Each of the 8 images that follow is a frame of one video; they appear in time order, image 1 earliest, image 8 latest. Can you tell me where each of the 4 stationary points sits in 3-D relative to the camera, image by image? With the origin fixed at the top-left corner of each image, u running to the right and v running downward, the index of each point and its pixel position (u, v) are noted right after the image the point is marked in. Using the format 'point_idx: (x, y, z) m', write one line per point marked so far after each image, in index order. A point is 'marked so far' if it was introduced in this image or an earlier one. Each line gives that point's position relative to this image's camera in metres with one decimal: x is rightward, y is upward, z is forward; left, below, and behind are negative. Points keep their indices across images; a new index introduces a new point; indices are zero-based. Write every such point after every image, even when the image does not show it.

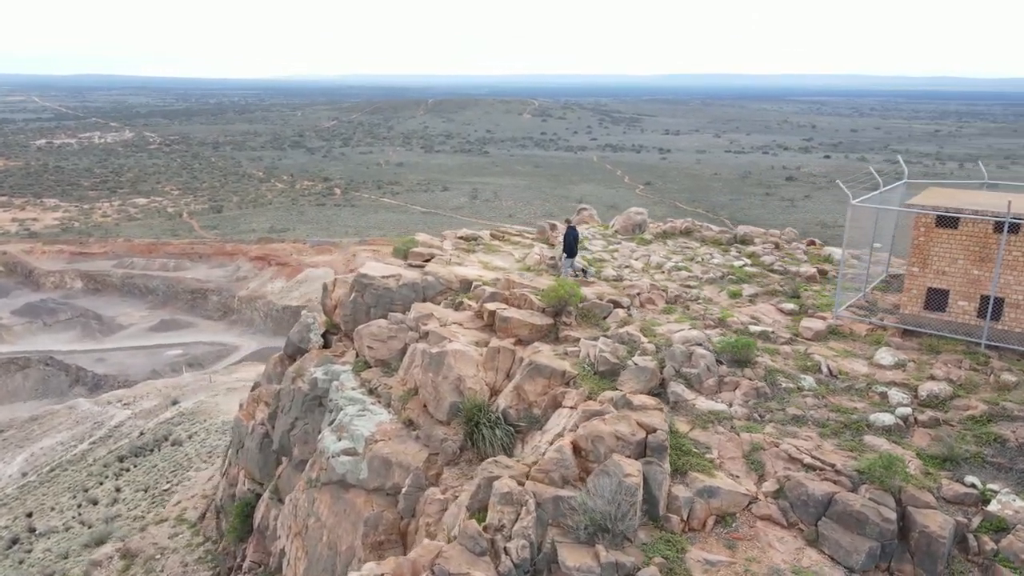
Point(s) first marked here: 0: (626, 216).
0: (+2.5, +1.6, +16.3) m
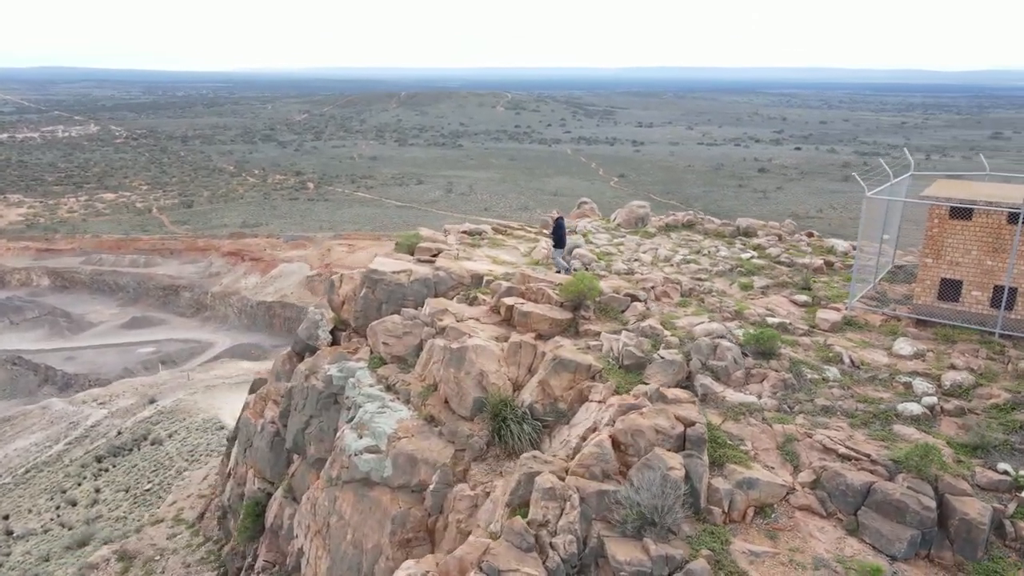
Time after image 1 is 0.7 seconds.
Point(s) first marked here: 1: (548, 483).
0: (+2.6, +1.7, +16.3) m
1: (+0.3, -1.8, +7.0) m
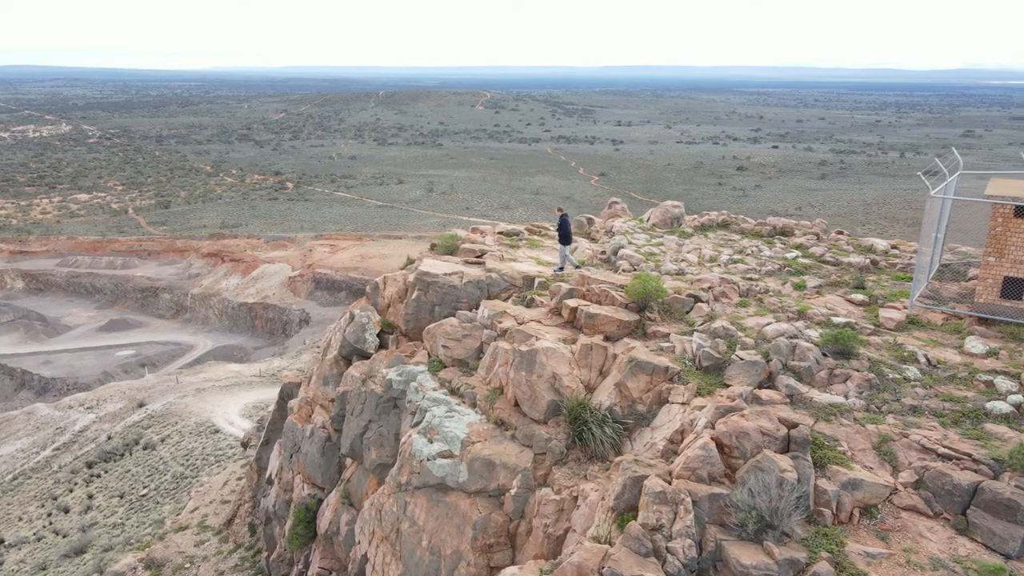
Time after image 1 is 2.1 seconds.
0: (+3.3, +1.7, +16.3) m
1: (+1.4, -1.9, +6.9) m
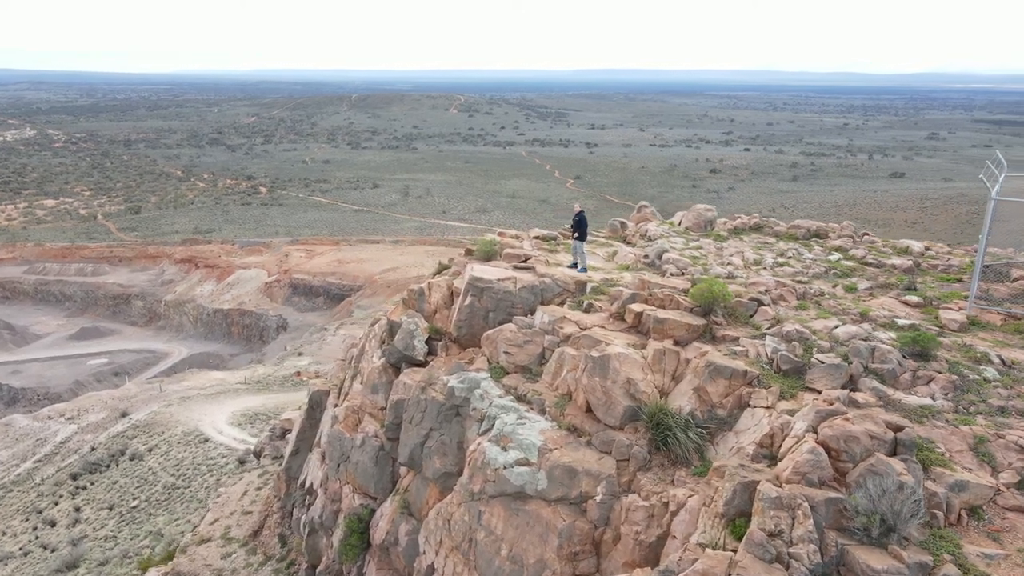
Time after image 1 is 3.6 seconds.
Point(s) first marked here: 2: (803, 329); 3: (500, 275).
0: (+4.0, +1.7, +16.4) m
1: (+2.4, -1.9, +6.9) m
2: (+3.9, -0.6, +10.0) m
3: (-0.2, +0.2, +12.5) m
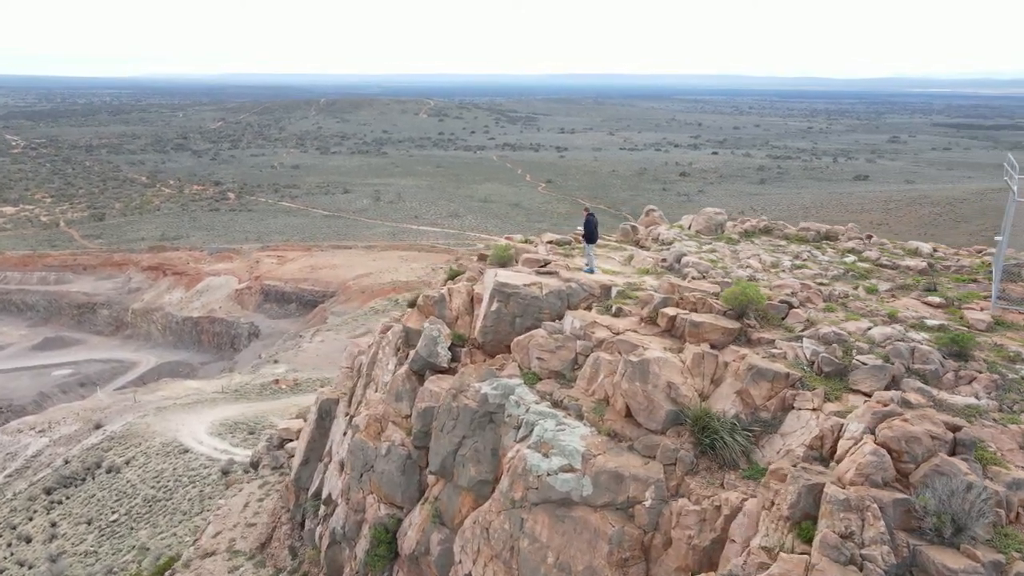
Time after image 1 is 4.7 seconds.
0: (+4.3, +1.6, +16.5) m
1: (+3.1, -1.9, +6.9) m
2: (+4.4, -0.6, +10.1) m
3: (+0.2, +0.1, +12.4) m
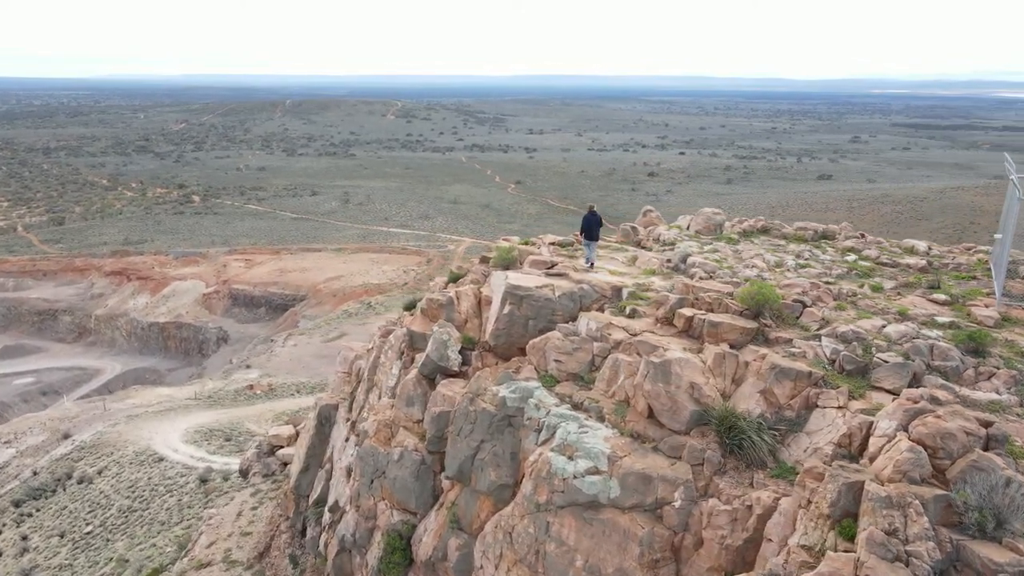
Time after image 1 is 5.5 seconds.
0: (+4.3, +1.6, +16.6) m
1: (+3.5, -1.9, +7.0) m
2: (+4.7, -0.6, +10.2) m
3: (+0.4, +0.1, +12.3) m
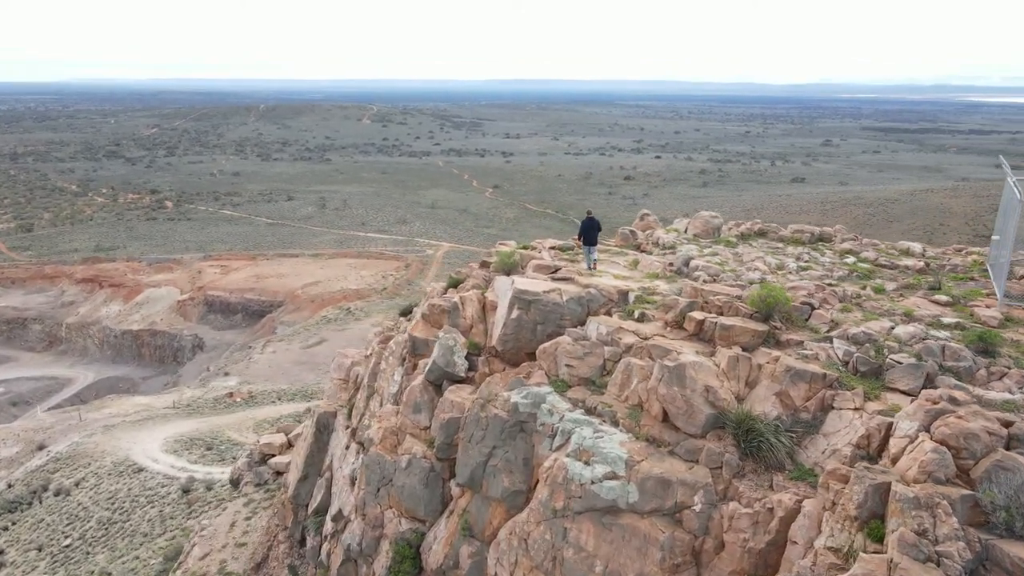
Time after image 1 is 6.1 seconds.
0: (+4.2, +1.5, +16.7) m
1: (+3.8, -2.0, +7.1) m
2: (+4.9, -0.6, +10.3) m
3: (+0.5, 0.0, +12.3) m
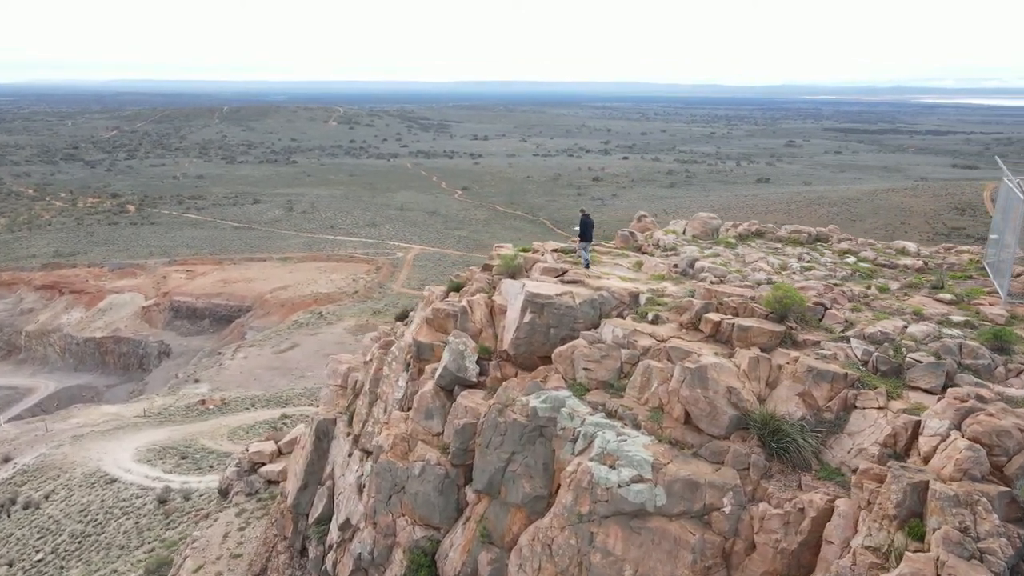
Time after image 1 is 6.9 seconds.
0: (+4.2, +1.5, +16.8) m
1: (+4.2, -2.0, +7.1) m
2: (+5.2, -0.6, +10.4) m
3: (+0.7, 0.0, +12.2) m
